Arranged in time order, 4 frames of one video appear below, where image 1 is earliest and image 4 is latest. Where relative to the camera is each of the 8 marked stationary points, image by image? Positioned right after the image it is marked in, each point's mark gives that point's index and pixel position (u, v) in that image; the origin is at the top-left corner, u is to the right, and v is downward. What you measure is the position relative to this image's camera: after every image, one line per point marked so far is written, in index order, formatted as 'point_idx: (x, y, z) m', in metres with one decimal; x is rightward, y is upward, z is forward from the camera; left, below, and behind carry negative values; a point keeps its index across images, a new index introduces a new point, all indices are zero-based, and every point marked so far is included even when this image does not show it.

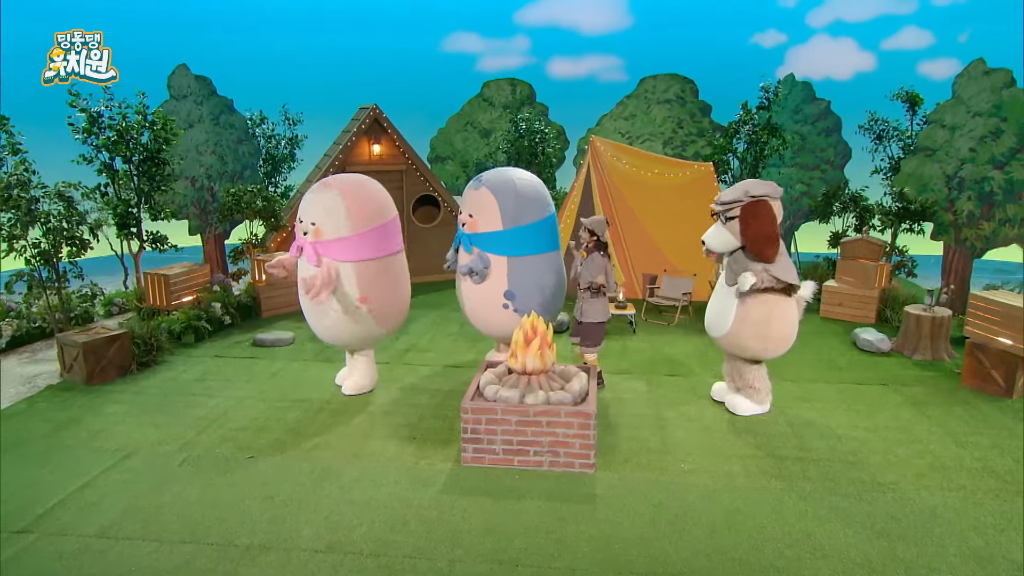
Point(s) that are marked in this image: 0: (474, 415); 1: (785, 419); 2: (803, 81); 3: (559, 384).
0: (-0.3, -0.9, +7.0) m
1: (+2.1, -1.0, +7.9) m
2: (+4.0, +2.9, +13.8) m
3: (+0.3, -0.7, +7.2) m
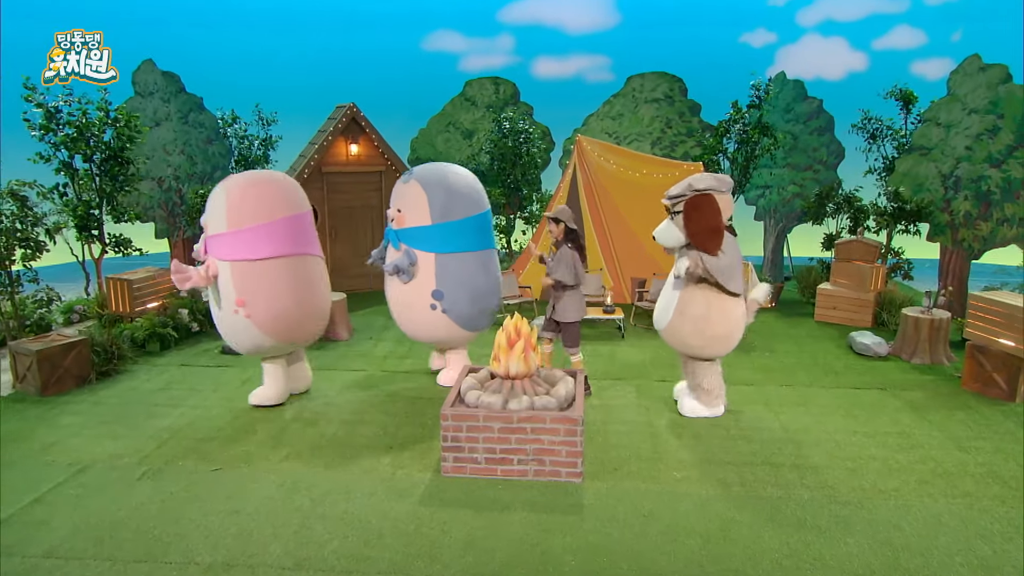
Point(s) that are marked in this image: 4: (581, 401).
0: (-0.4, -0.9, +6.6) m
1: (+2.0, -1.0, +7.5) m
2: (+3.7, +2.8, +13.5) m
3: (+0.2, -0.7, +6.9) m
4: (+0.4, -0.8, +6.8) m
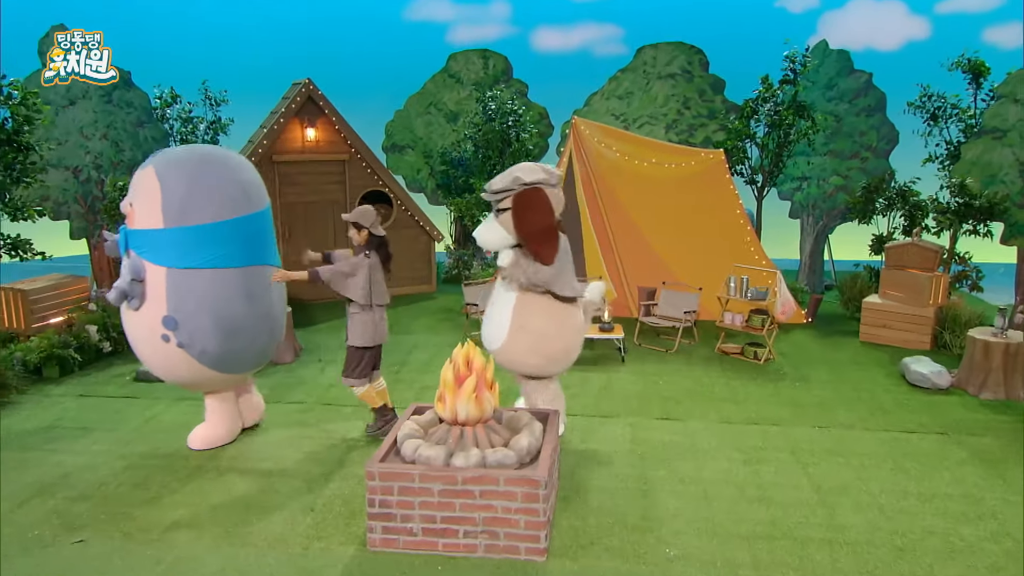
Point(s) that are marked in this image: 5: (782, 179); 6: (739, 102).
0: (-0.7, -1.0, +5.1) m
1: (+1.7, -1.1, +5.9) m
2: (+3.8, +2.8, +11.8) m
3: (-0.1, -0.8, +5.4) m
4: (+0.2, -0.9, +5.3) m
5: (+3.4, +1.4, +12.5) m
6: (+2.8, +2.3, +12.4) m
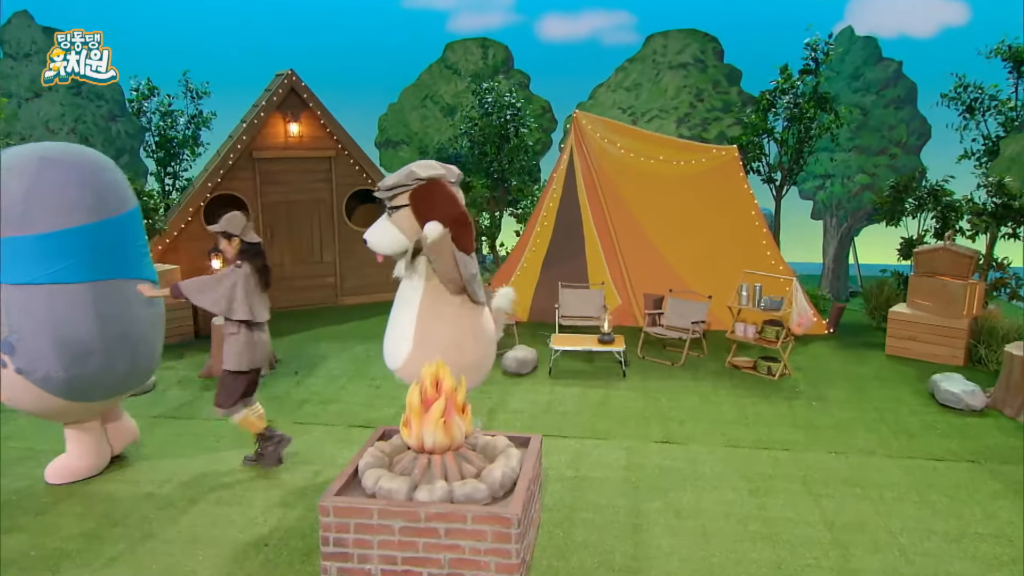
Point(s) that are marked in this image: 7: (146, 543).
0: (-0.8, -1.1, +4.6) m
1: (+1.6, -1.2, +5.3) m
2: (+3.9, +2.7, +11.1) m
3: (-0.2, -0.9, +4.8) m
4: (0.0, -1.0, +4.8) m
5: (+3.5, +1.3, +11.8) m
6: (+2.9, +2.3, +11.7) m
7: (-1.7, -1.3, +4.9) m
